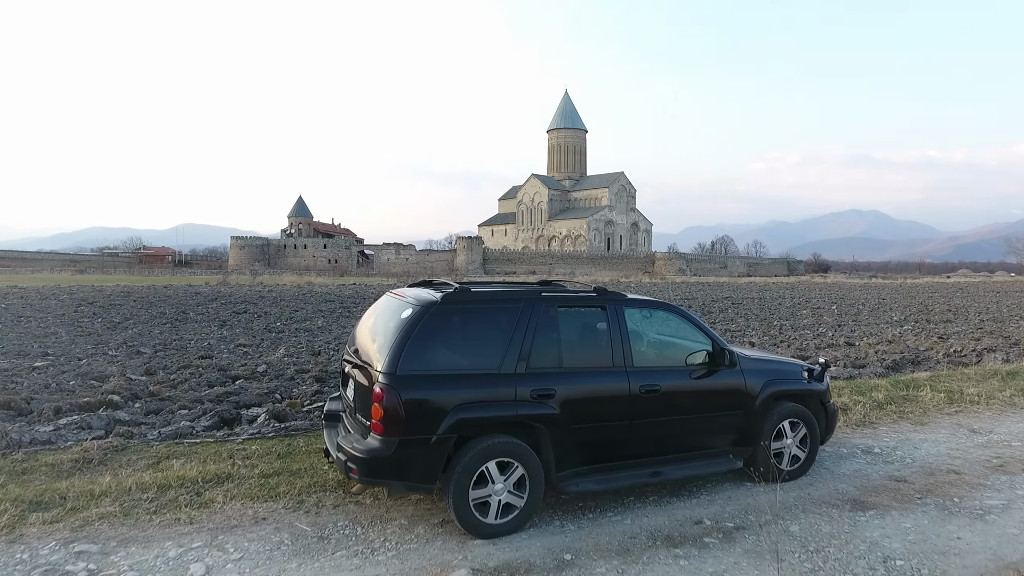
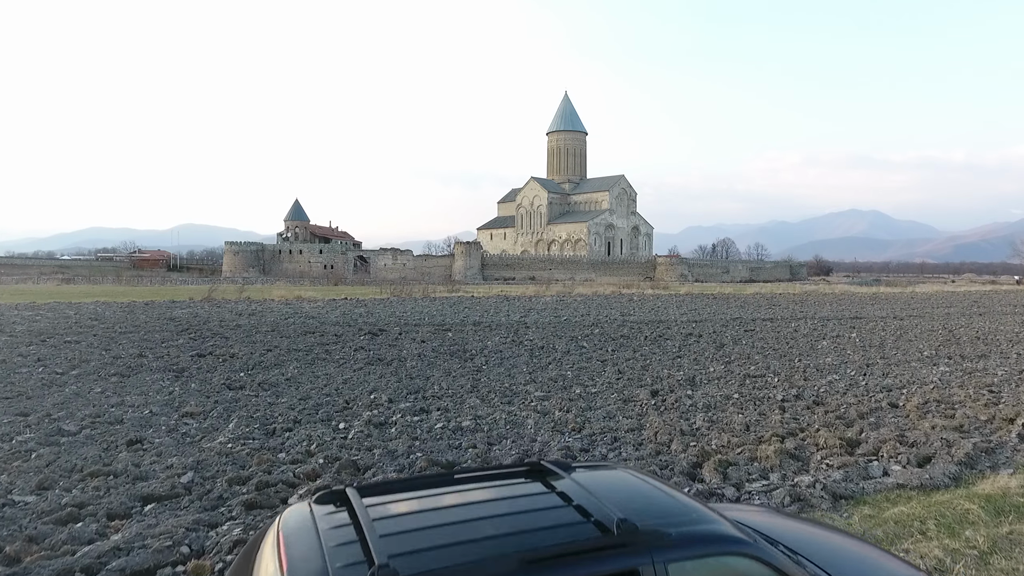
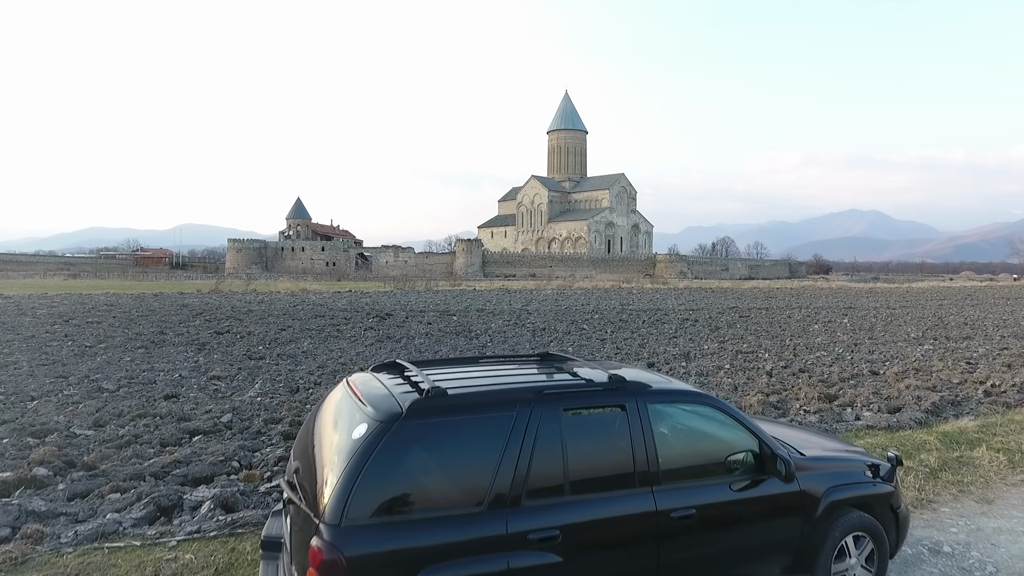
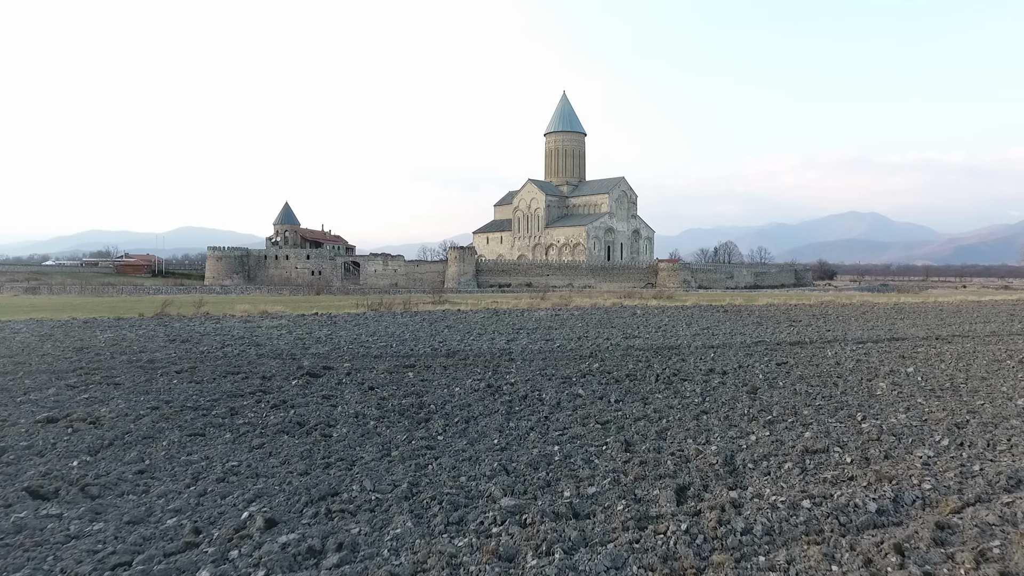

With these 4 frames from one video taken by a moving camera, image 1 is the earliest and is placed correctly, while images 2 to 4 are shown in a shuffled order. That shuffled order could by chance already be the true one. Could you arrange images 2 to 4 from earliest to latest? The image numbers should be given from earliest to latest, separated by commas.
3, 2, 4
